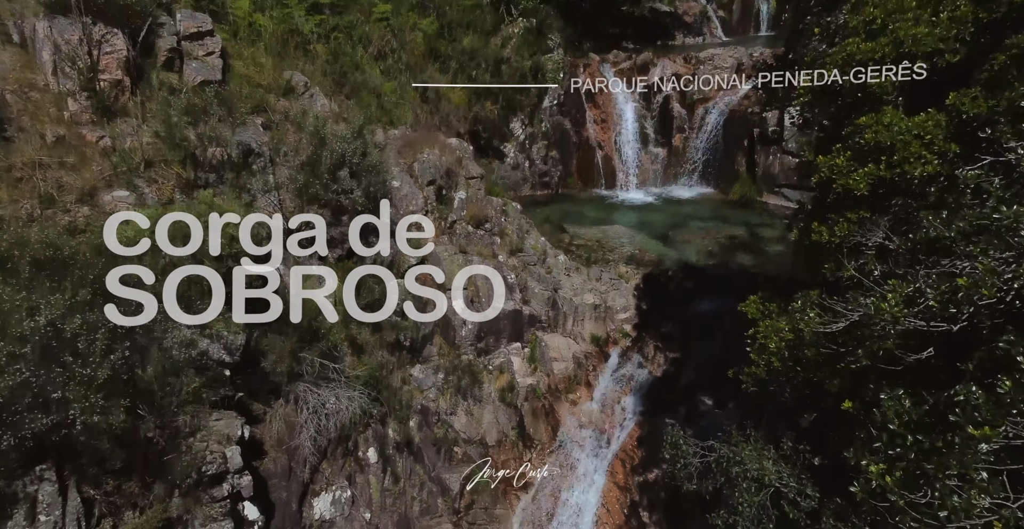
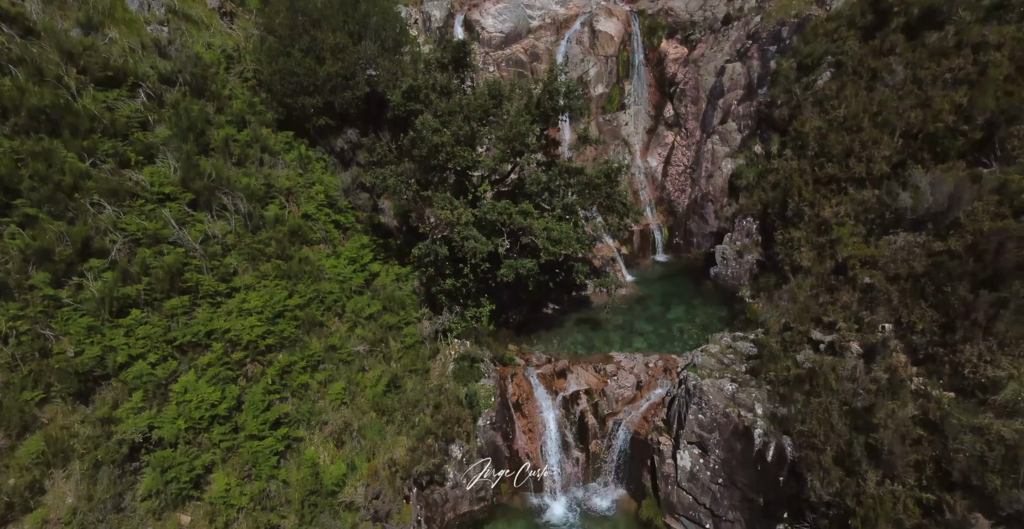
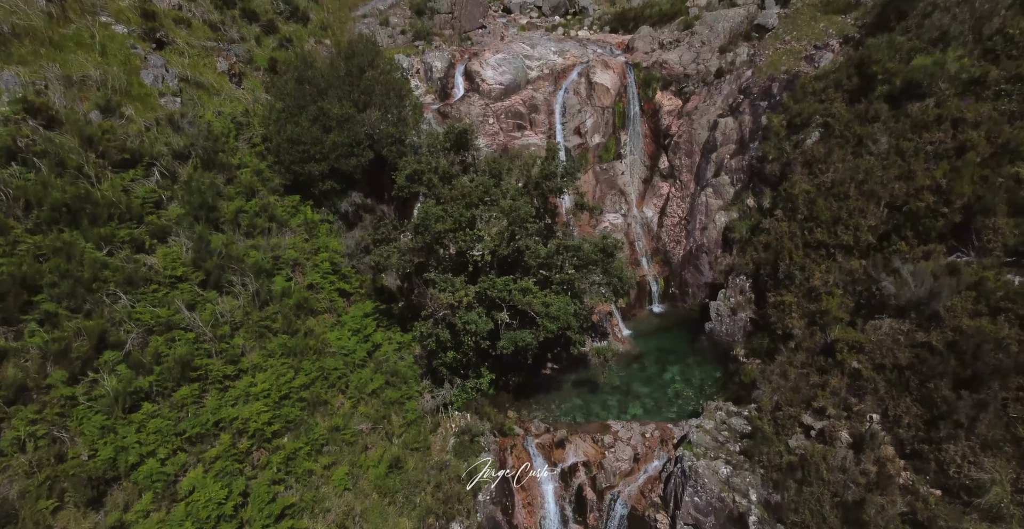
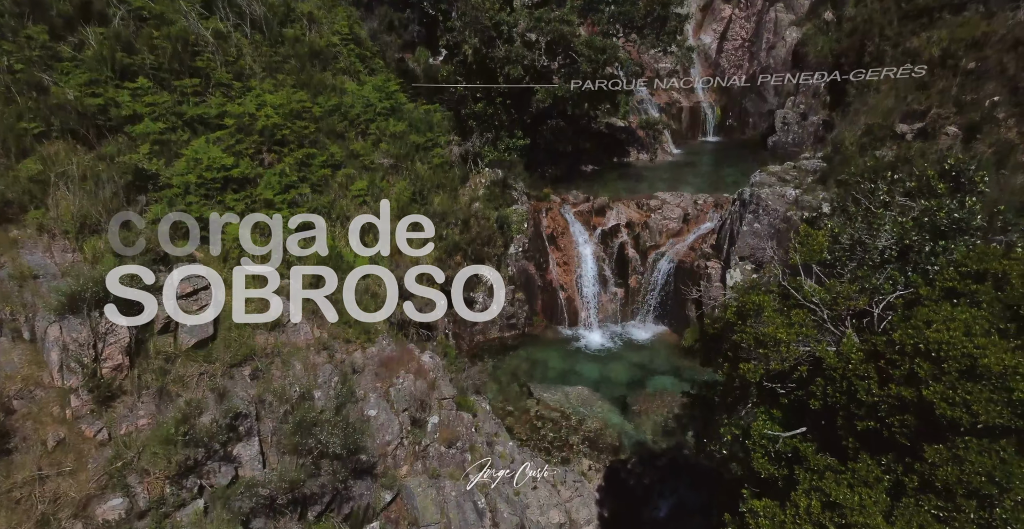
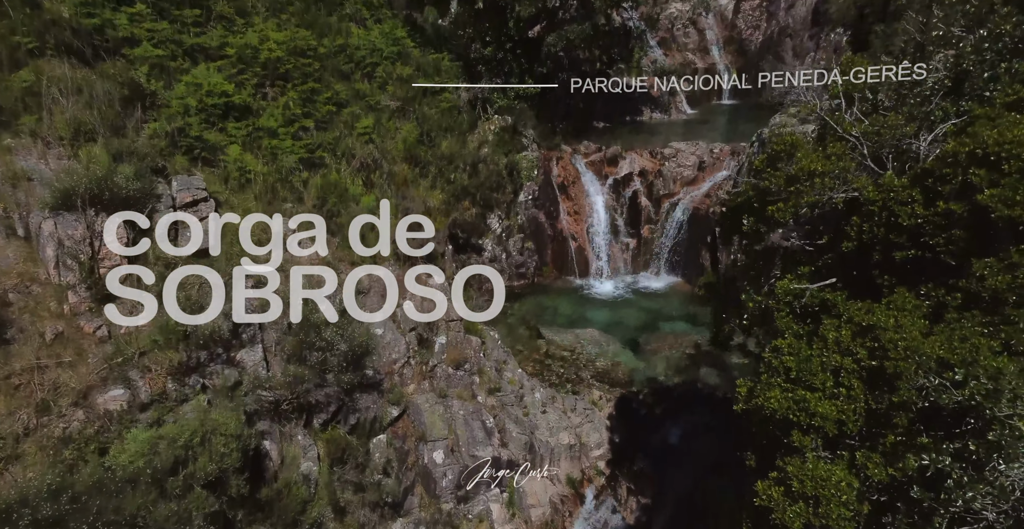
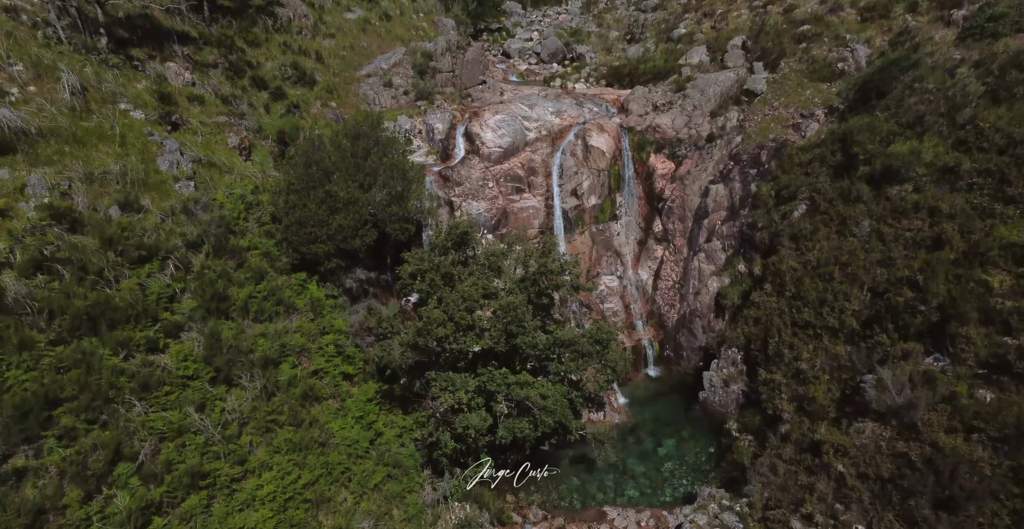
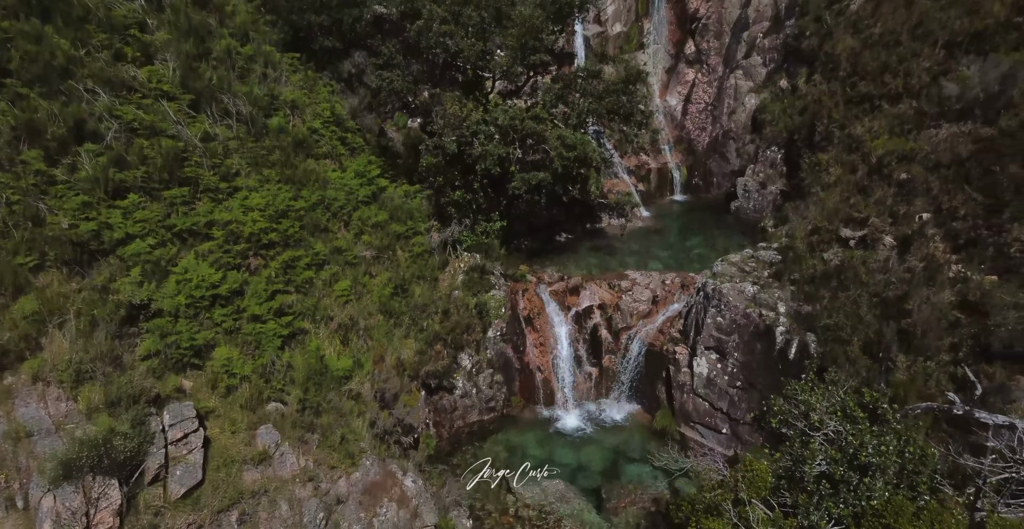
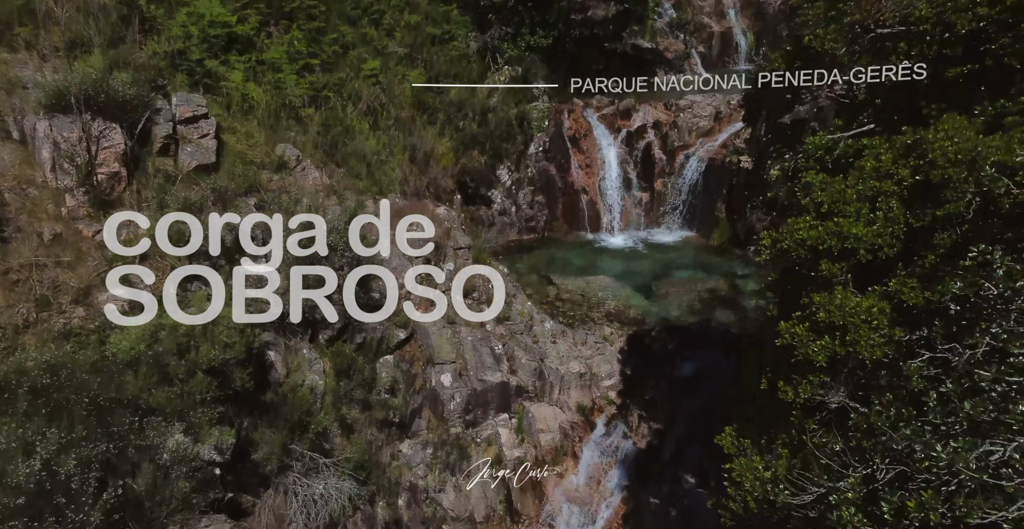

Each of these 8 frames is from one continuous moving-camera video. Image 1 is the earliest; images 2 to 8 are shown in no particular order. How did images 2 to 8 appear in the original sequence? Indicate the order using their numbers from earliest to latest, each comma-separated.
8, 5, 4, 7, 2, 3, 6
